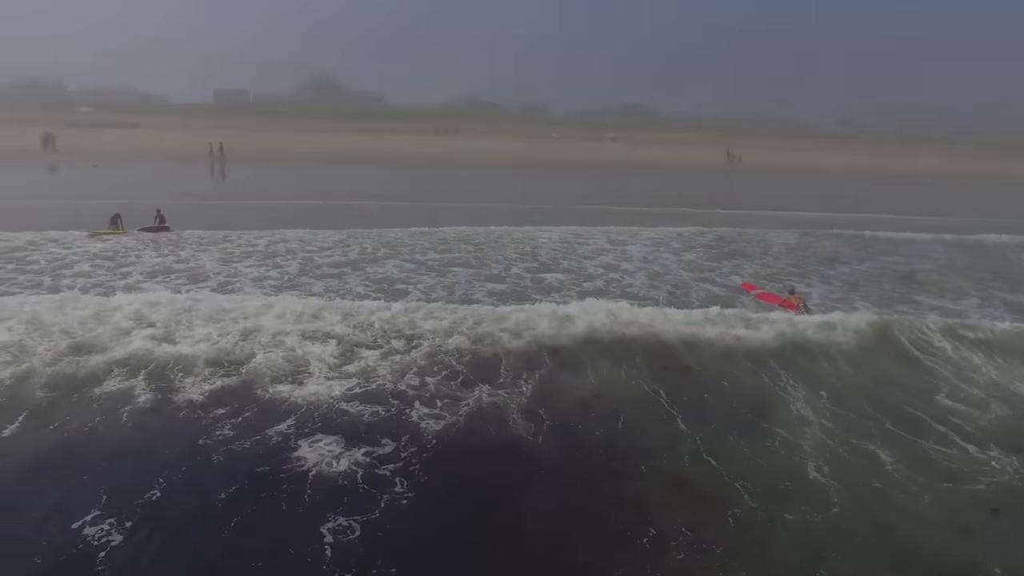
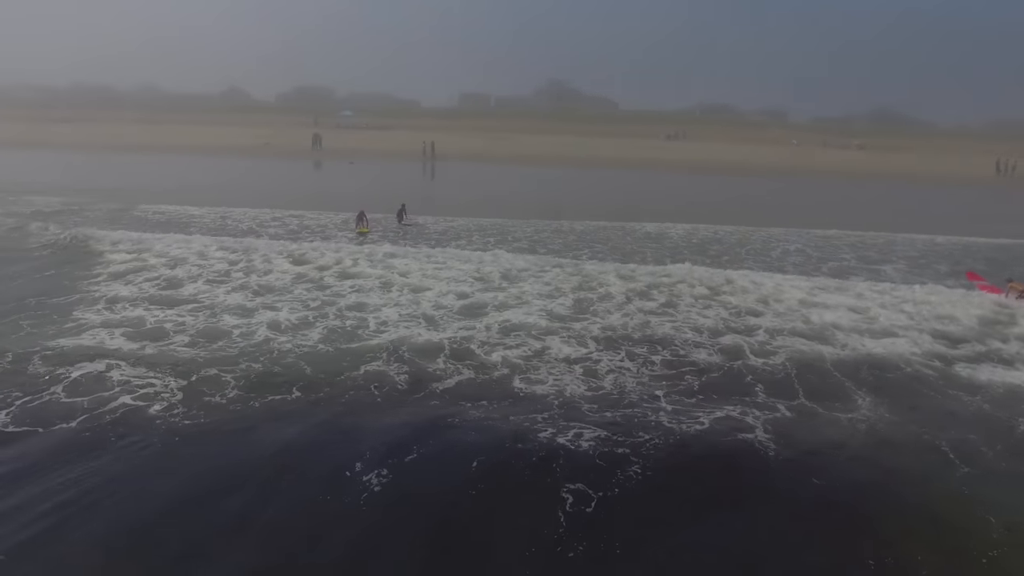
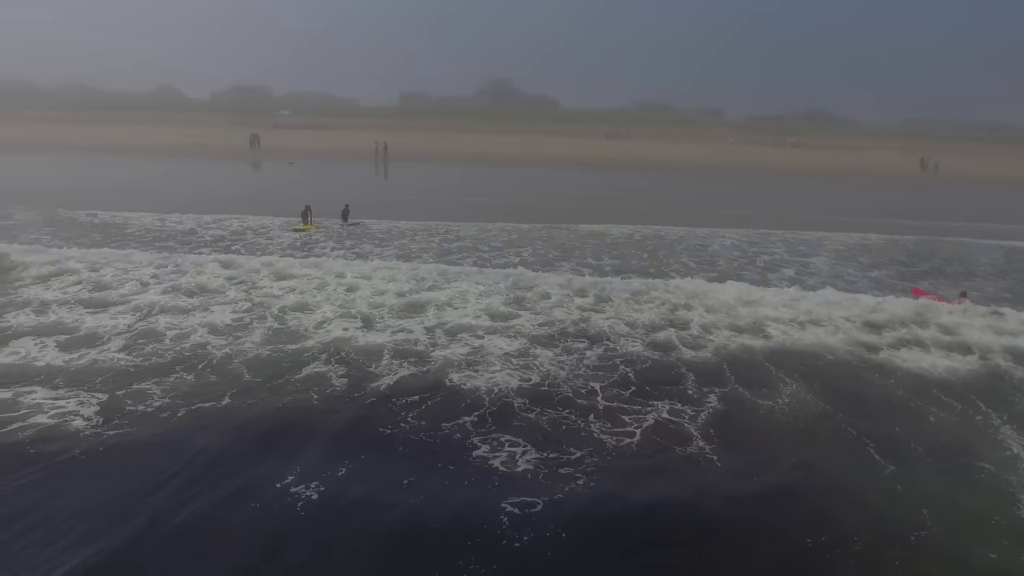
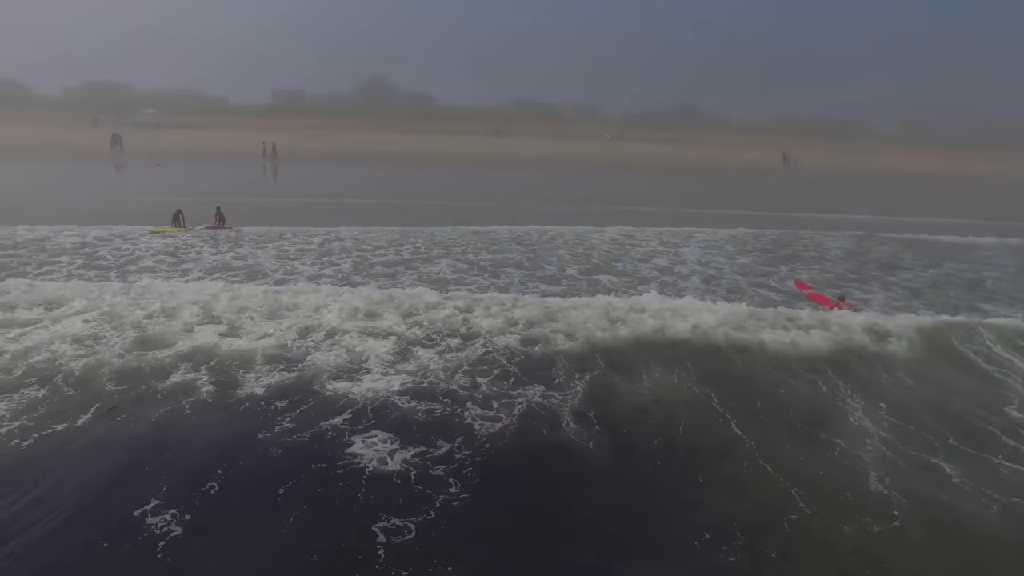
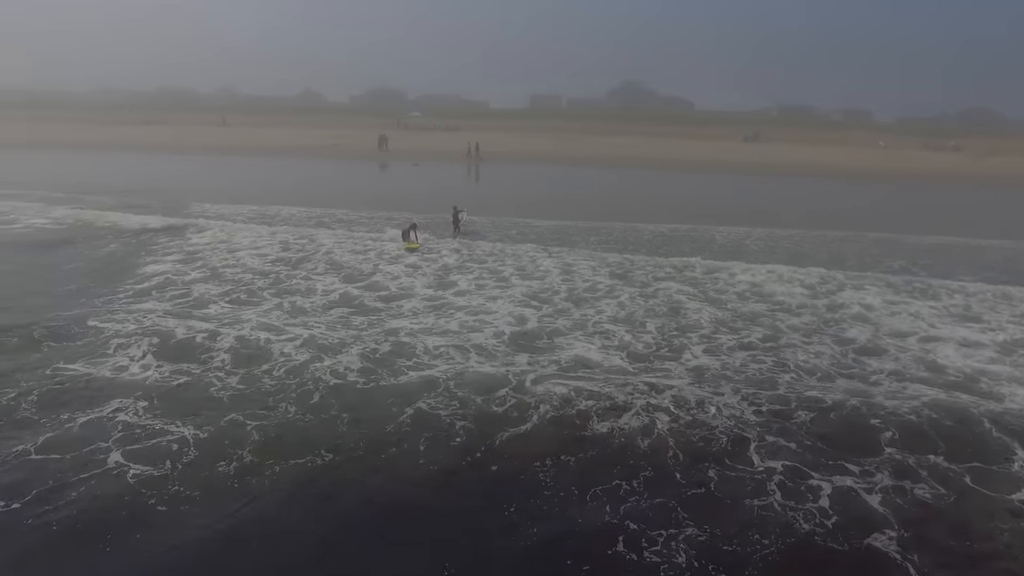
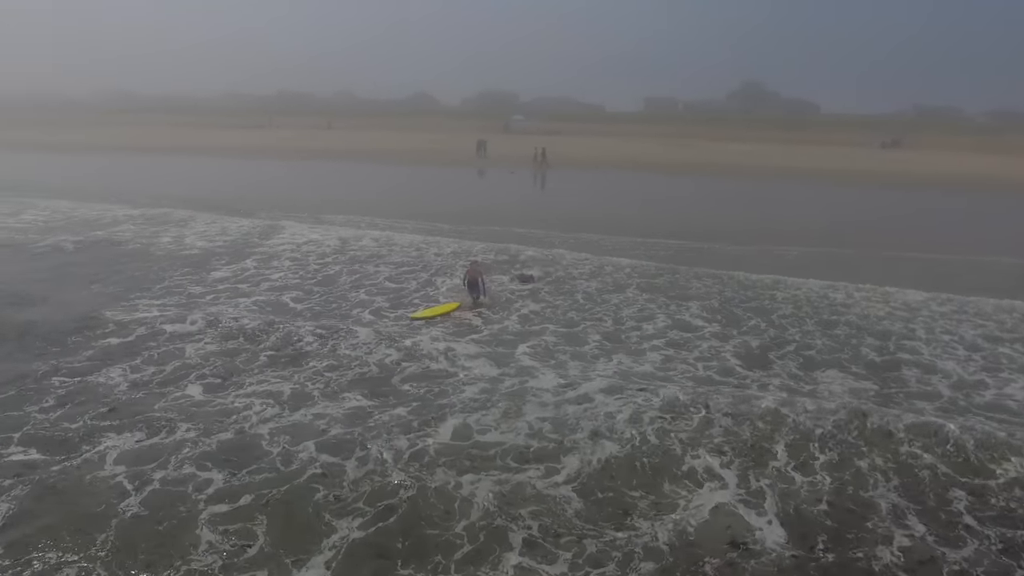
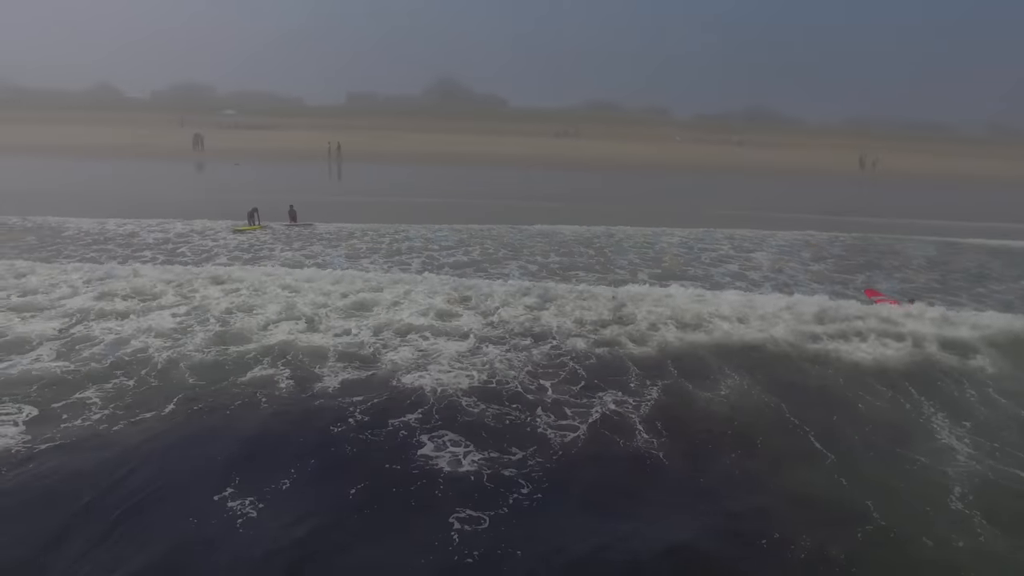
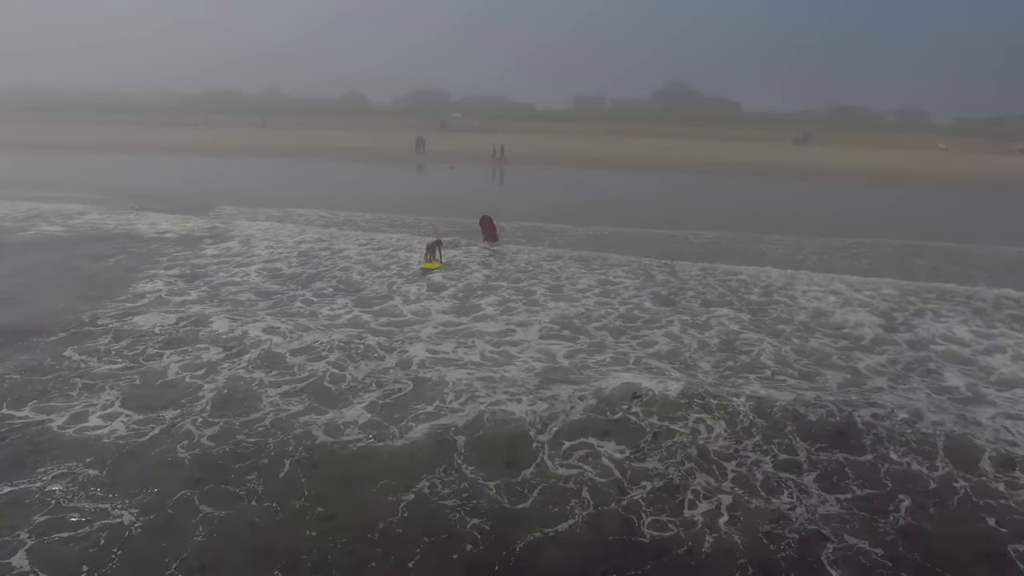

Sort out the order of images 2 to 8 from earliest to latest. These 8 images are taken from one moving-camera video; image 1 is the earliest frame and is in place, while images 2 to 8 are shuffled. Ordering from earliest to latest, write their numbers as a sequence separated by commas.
4, 7, 3, 2, 5, 8, 6
